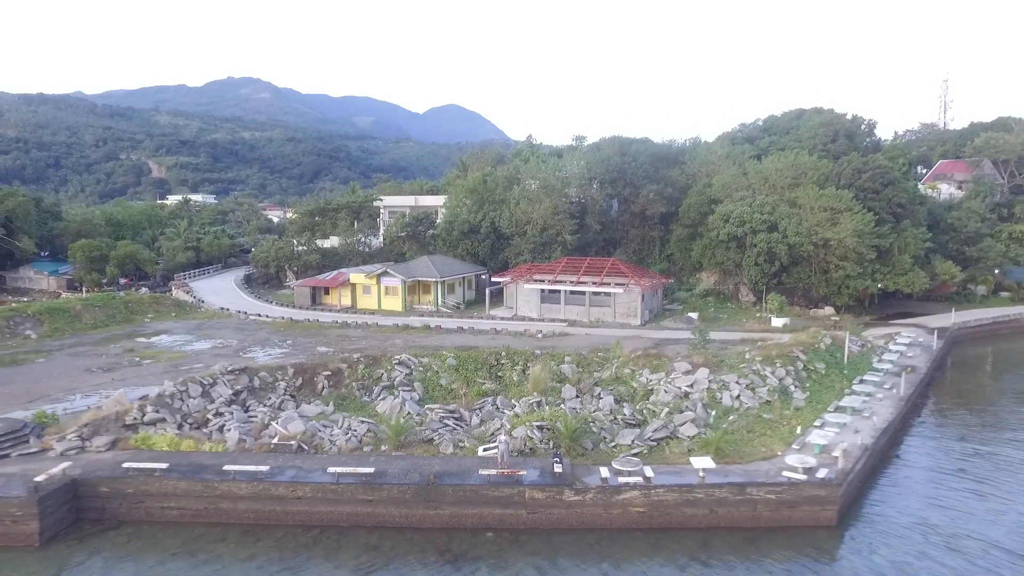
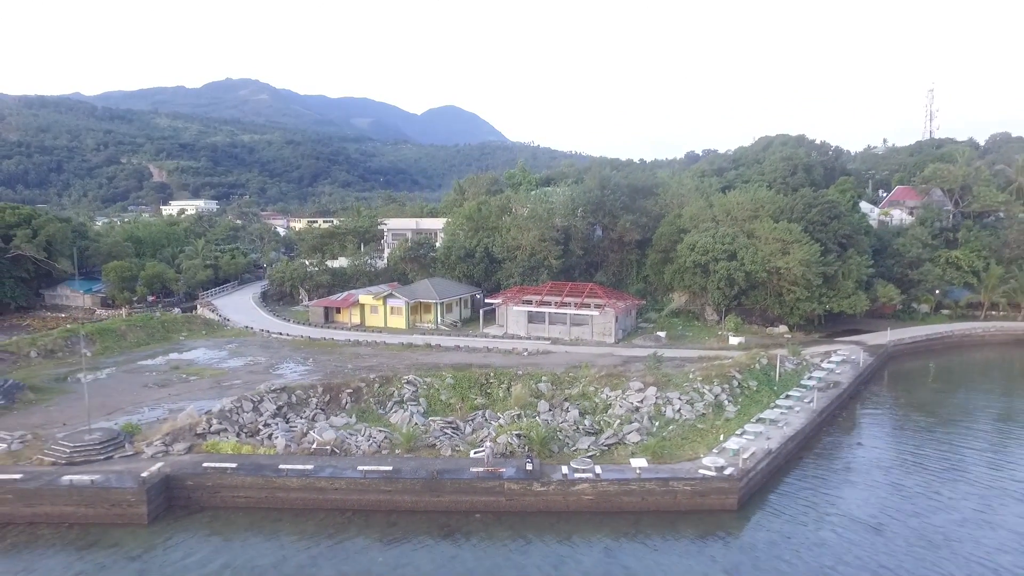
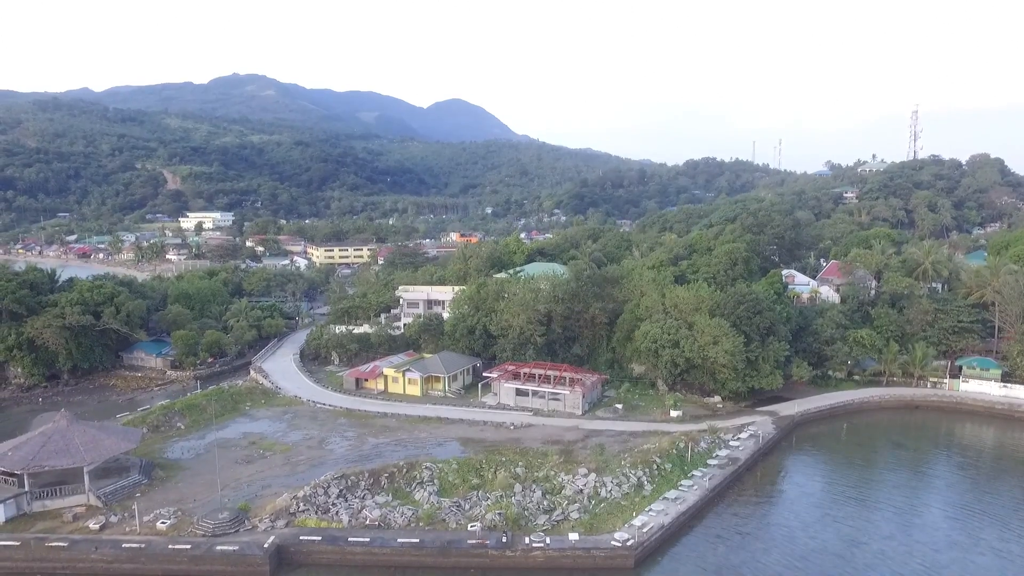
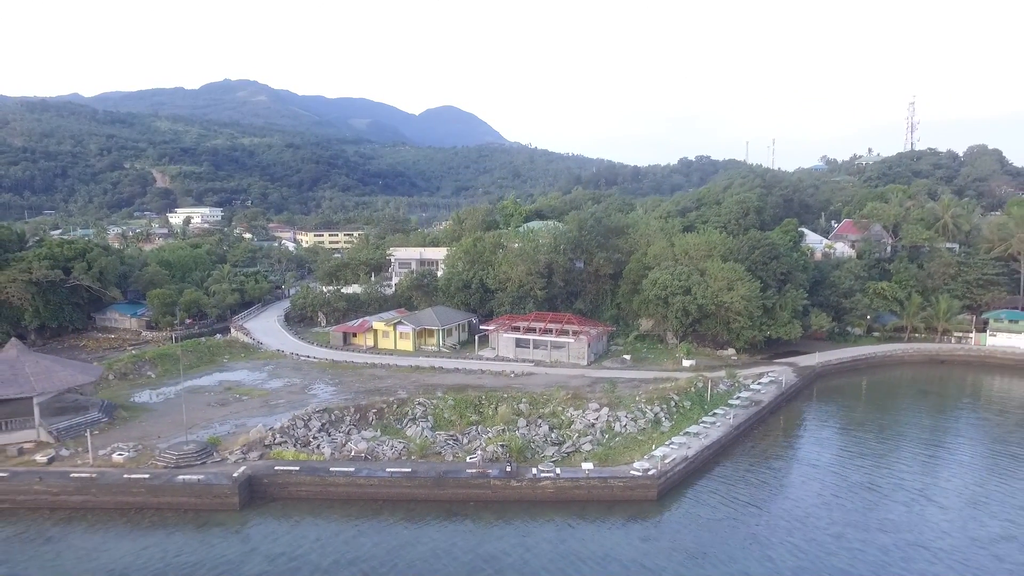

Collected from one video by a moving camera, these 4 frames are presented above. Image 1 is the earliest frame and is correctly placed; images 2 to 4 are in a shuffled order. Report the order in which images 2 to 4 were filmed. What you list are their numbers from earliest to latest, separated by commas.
2, 4, 3
